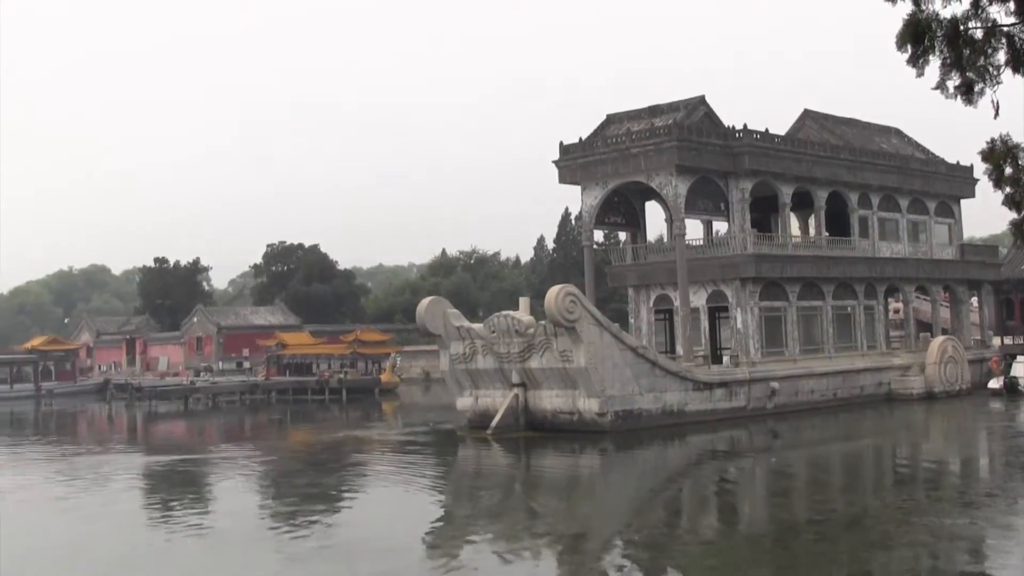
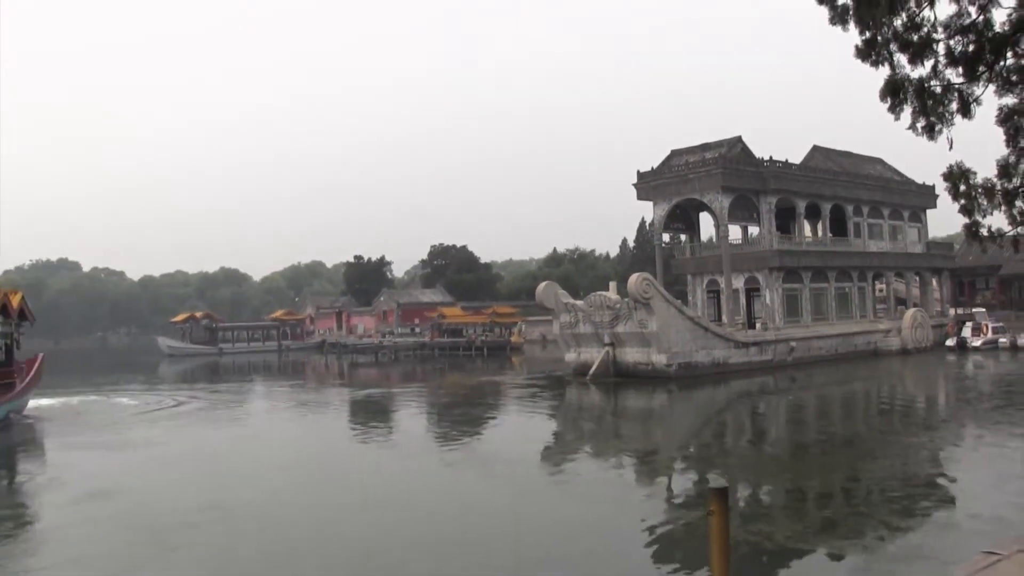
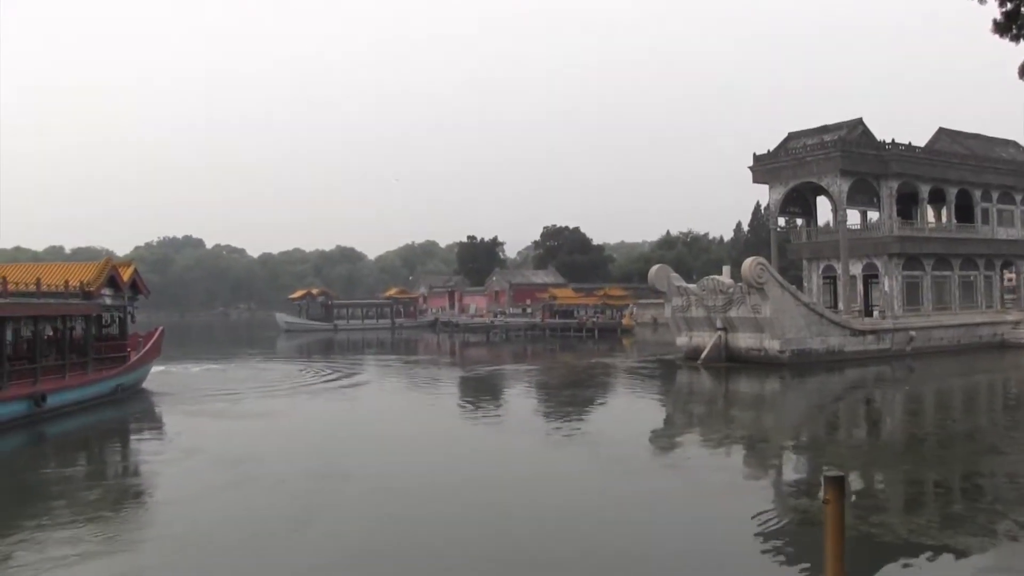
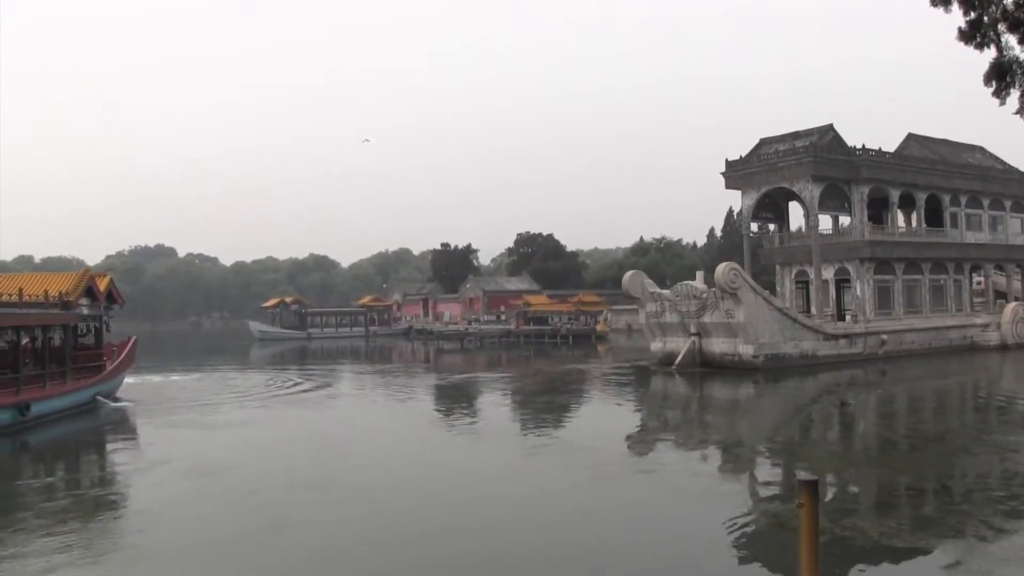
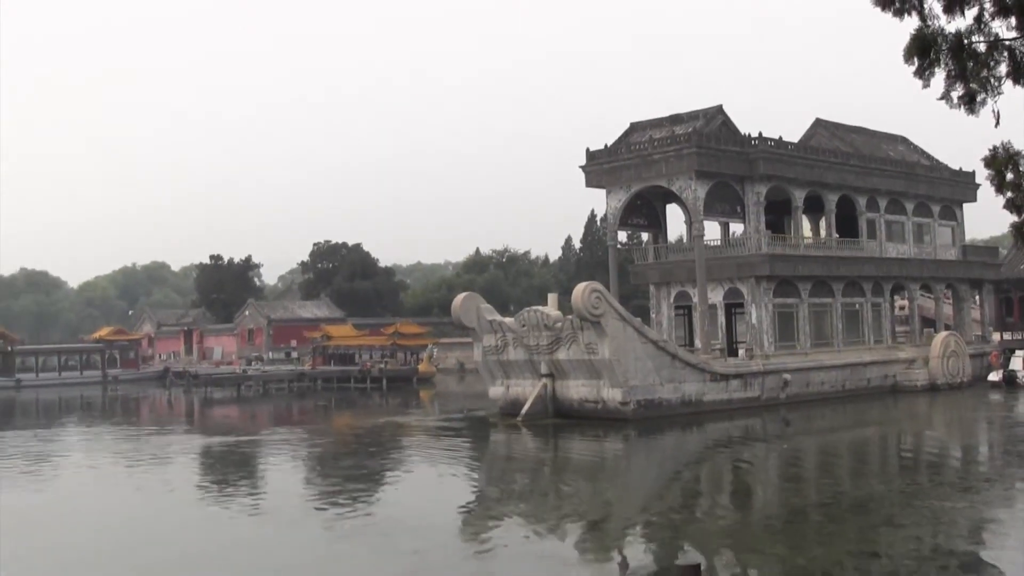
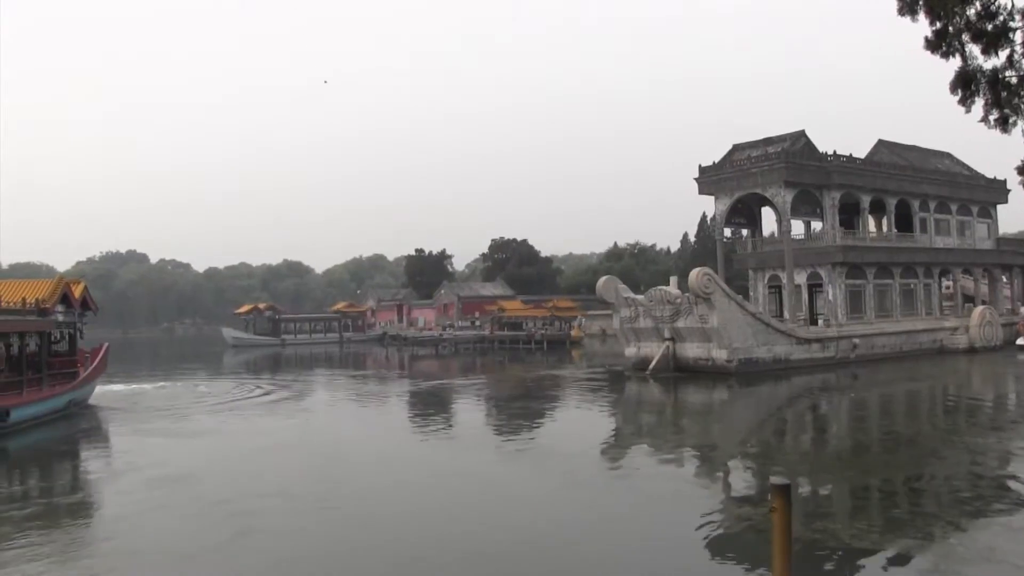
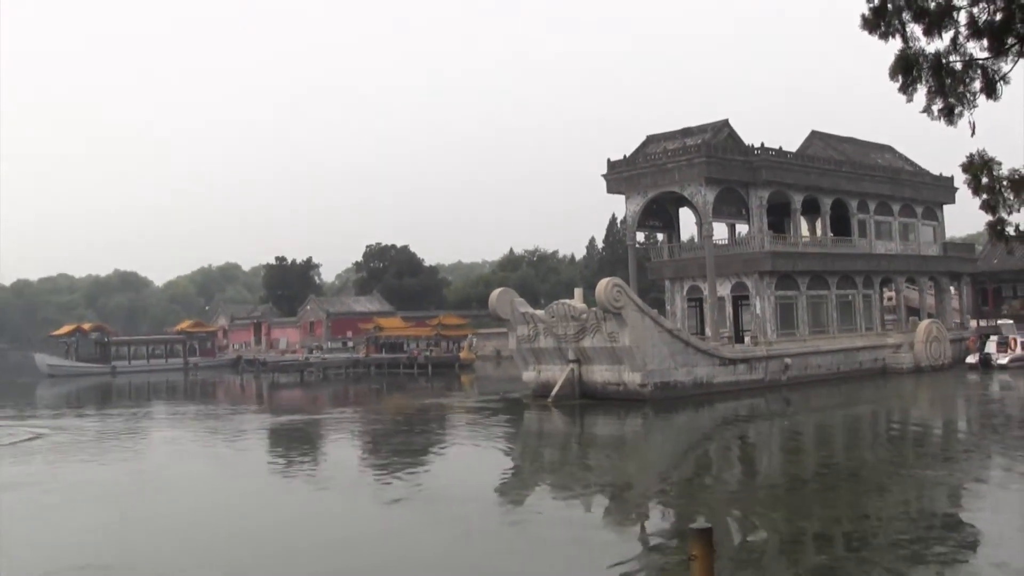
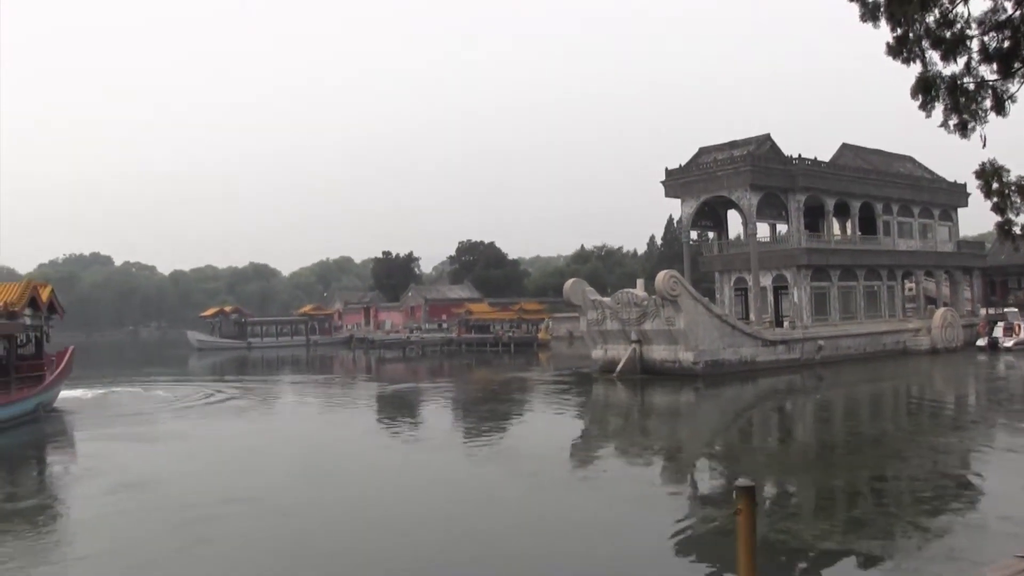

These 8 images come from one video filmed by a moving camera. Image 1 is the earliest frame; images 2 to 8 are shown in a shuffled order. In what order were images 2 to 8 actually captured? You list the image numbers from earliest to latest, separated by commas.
5, 7, 2, 8, 6, 4, 3
